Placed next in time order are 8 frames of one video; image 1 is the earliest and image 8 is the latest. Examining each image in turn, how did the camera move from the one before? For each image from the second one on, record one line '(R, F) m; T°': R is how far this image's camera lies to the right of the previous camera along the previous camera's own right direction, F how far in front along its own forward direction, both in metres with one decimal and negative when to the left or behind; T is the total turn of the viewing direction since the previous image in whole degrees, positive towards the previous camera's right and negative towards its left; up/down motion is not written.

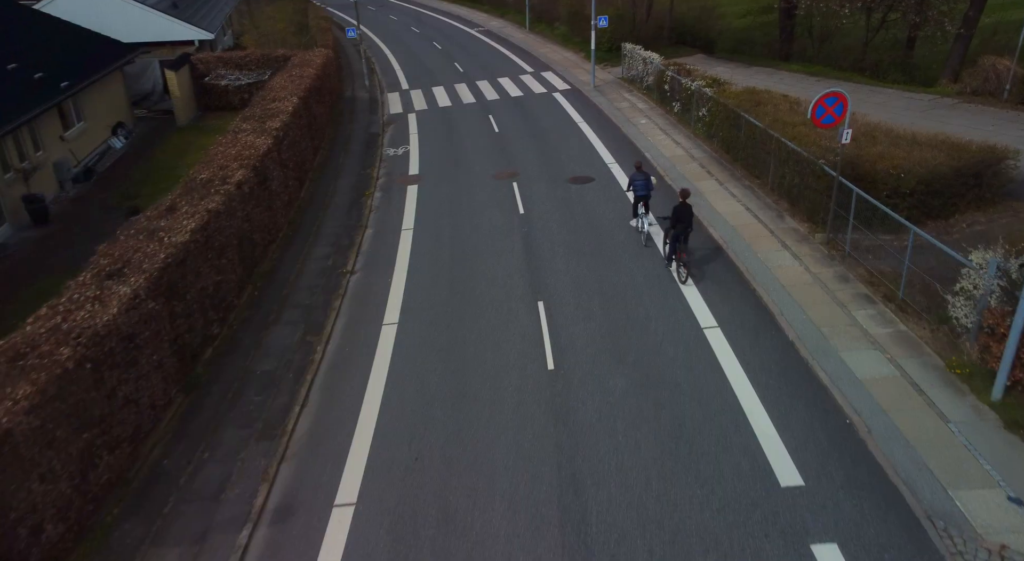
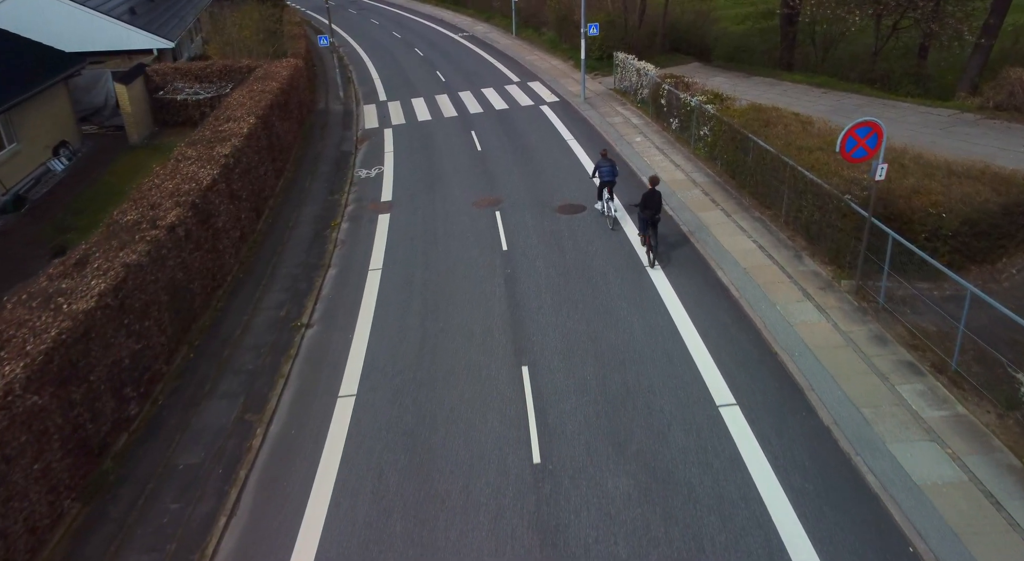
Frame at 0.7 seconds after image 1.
(+0.2, +2.0) m; +1°
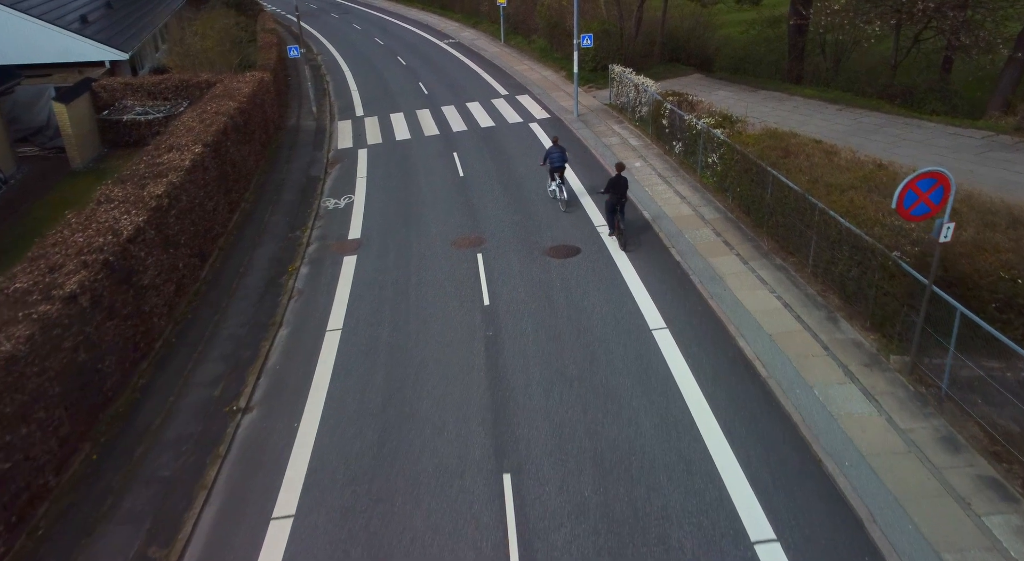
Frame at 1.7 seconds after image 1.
(+0.2, +2.2) m; +1°
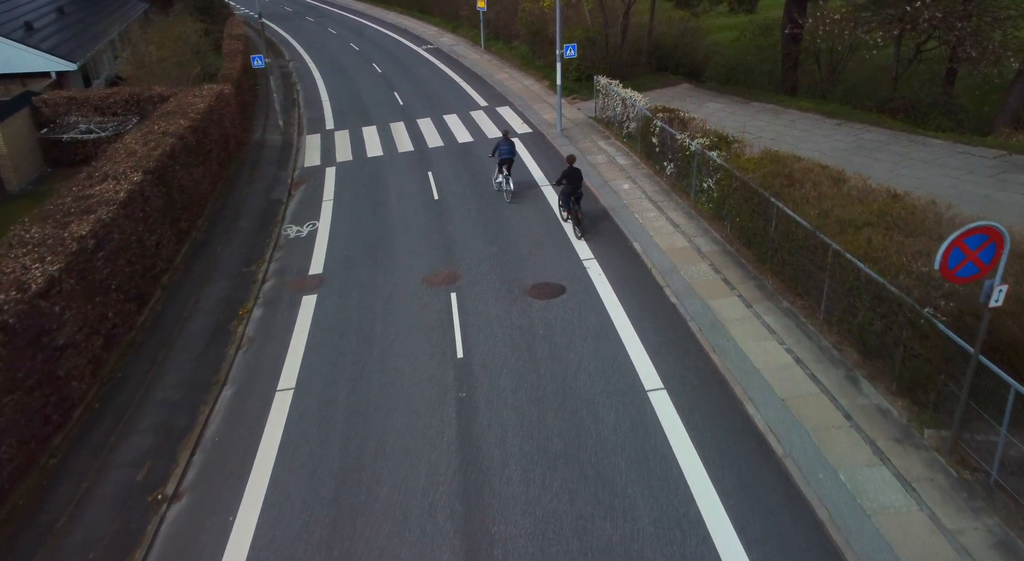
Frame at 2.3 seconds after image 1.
(+0.1, +1.5) m; +1°
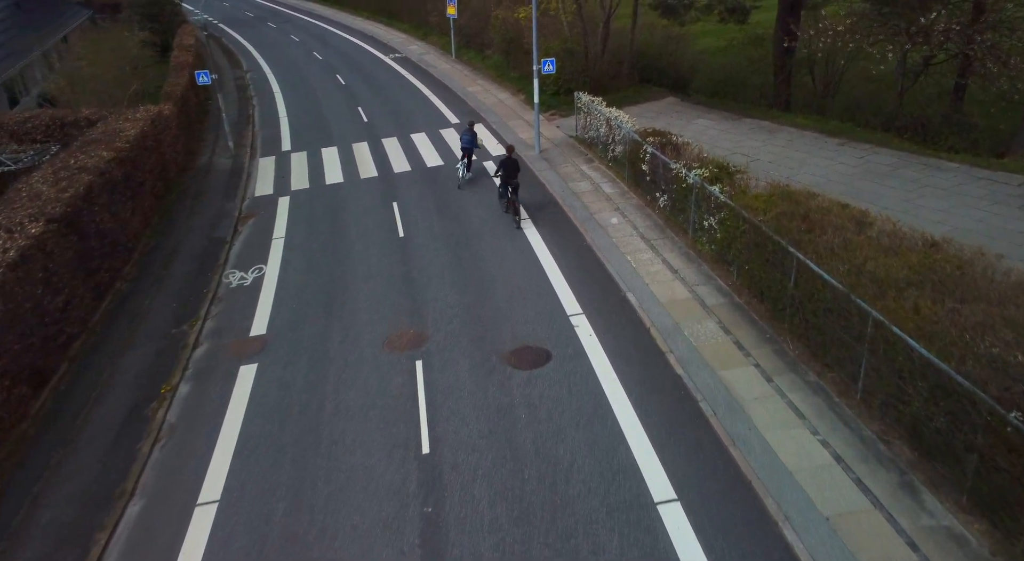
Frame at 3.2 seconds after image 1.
(0.0, +2.0) m; +2°
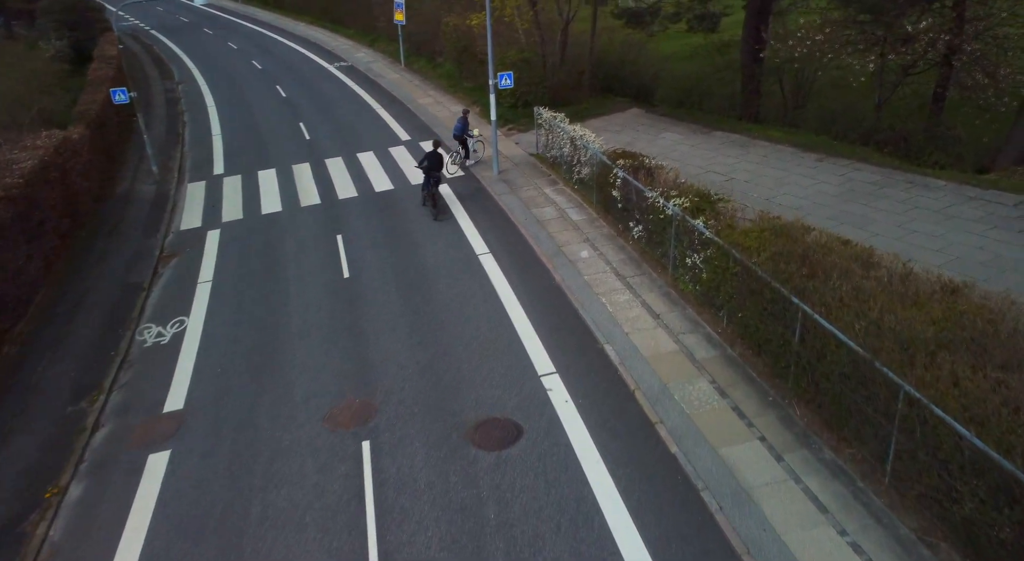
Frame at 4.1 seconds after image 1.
(0.0, +1.7) m; +3°
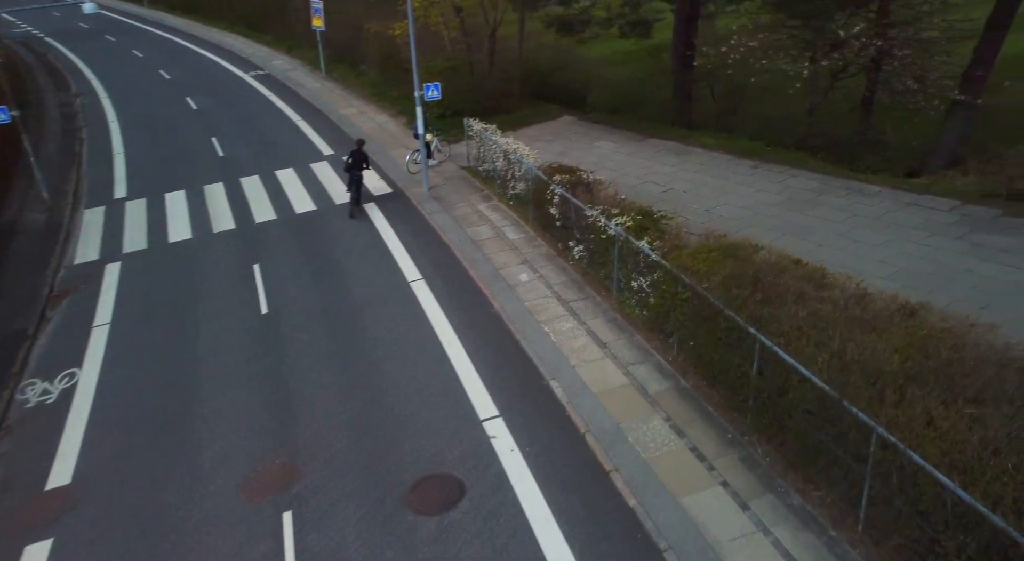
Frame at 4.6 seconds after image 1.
(0.0, +0.9) m; +5°
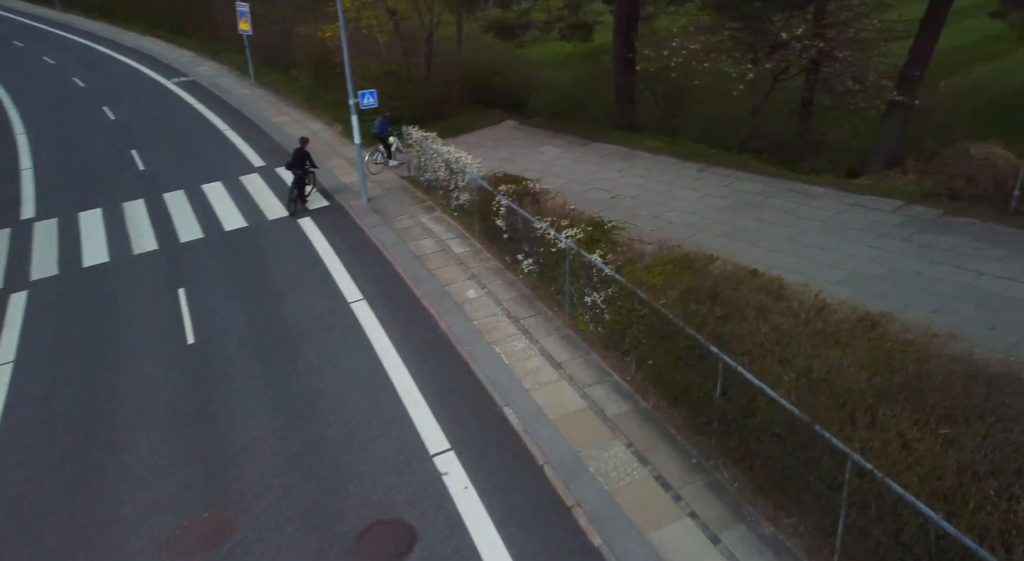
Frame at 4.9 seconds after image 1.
(0.0, +0.6) m; +4°
